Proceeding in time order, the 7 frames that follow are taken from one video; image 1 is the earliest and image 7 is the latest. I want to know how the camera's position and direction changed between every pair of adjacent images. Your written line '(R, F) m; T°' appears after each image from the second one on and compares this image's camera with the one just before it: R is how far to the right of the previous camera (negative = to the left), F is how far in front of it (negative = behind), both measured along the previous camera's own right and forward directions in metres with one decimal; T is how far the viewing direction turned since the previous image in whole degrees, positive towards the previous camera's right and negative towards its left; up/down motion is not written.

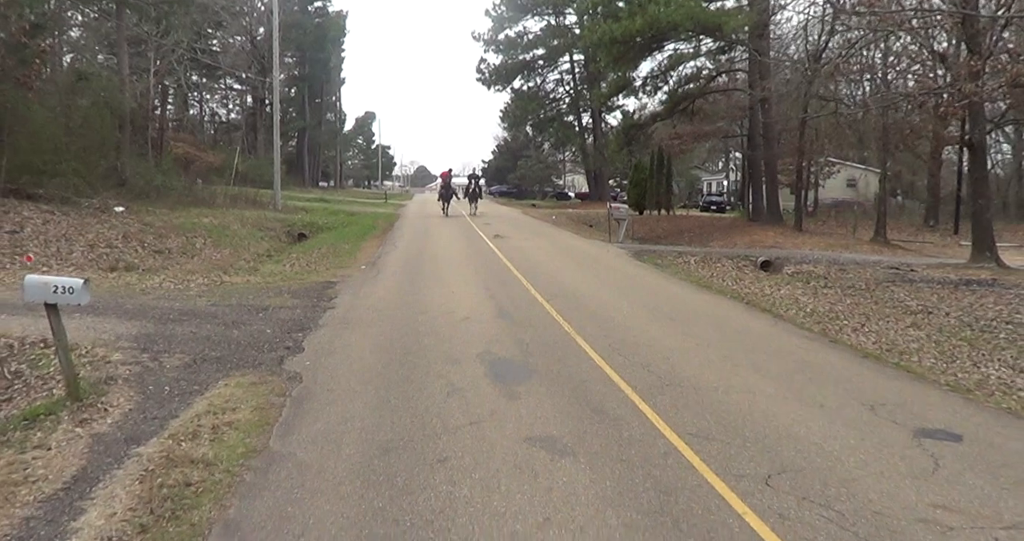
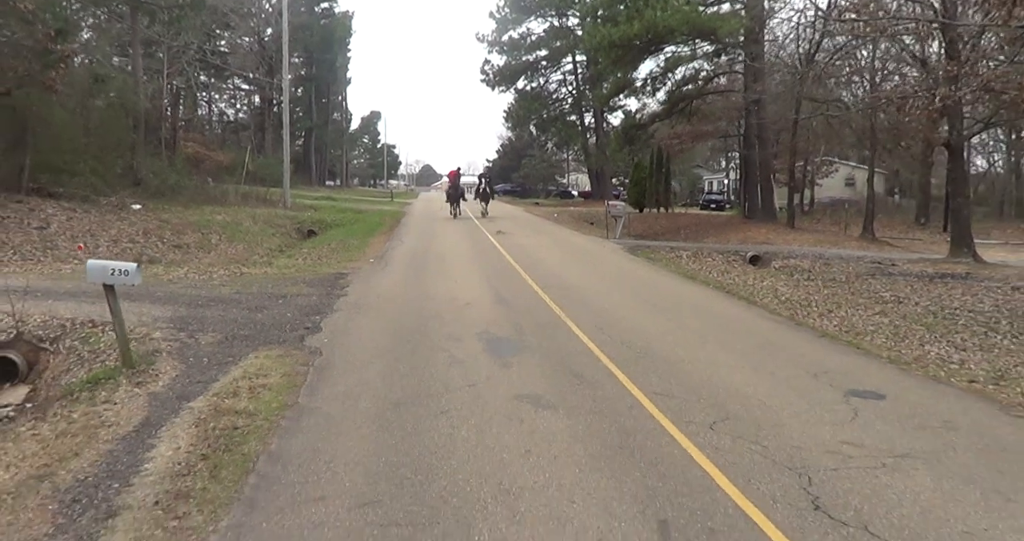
(+0.1, -0.9) m; 0°
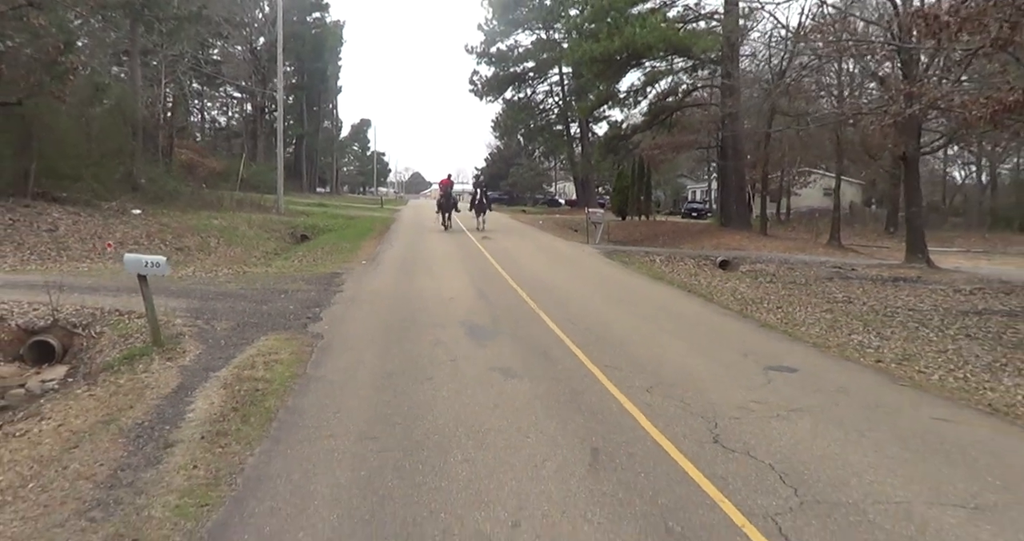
(+0.2, -1.2) m; +1°
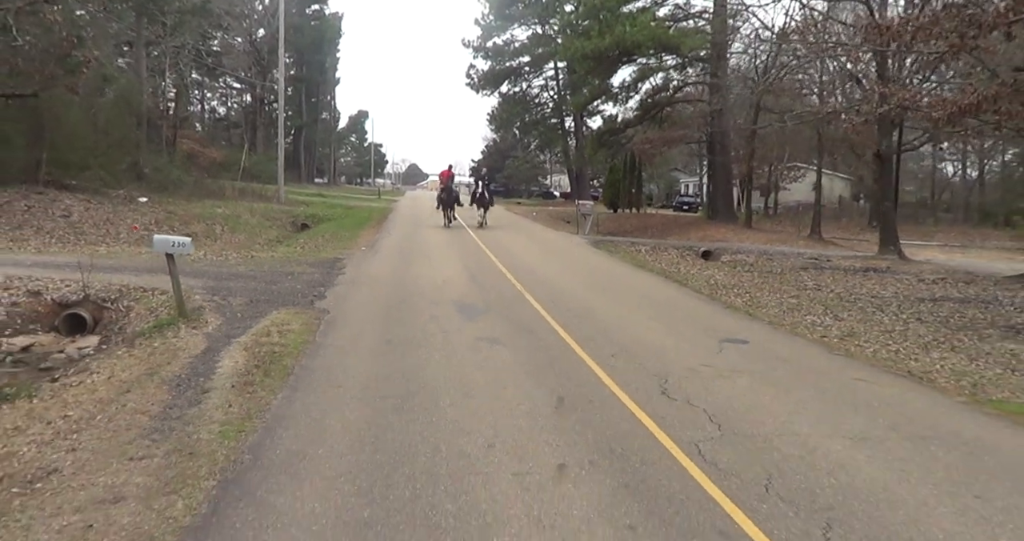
(+0.2, -1.0) m; 0°
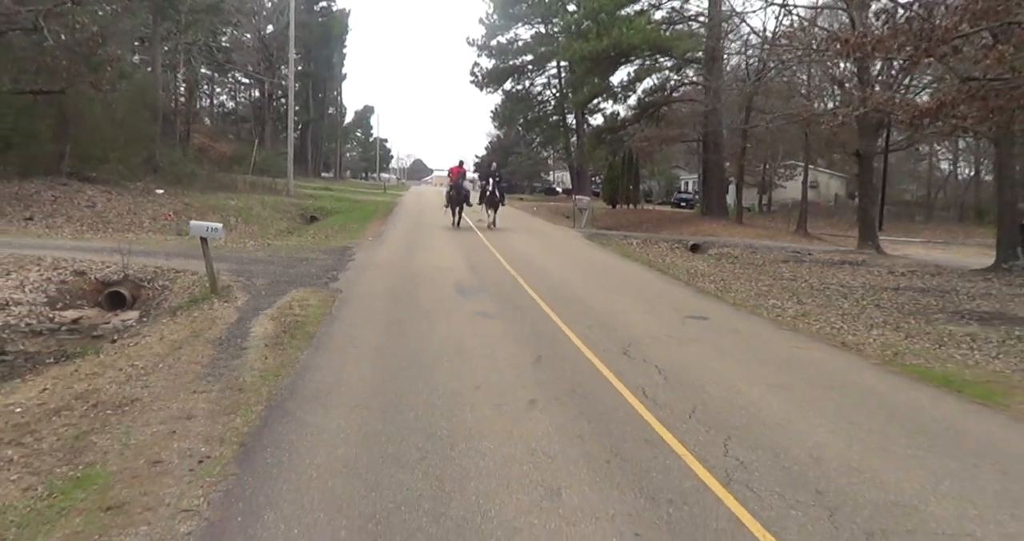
(+0.2, -1.2) m; 0°
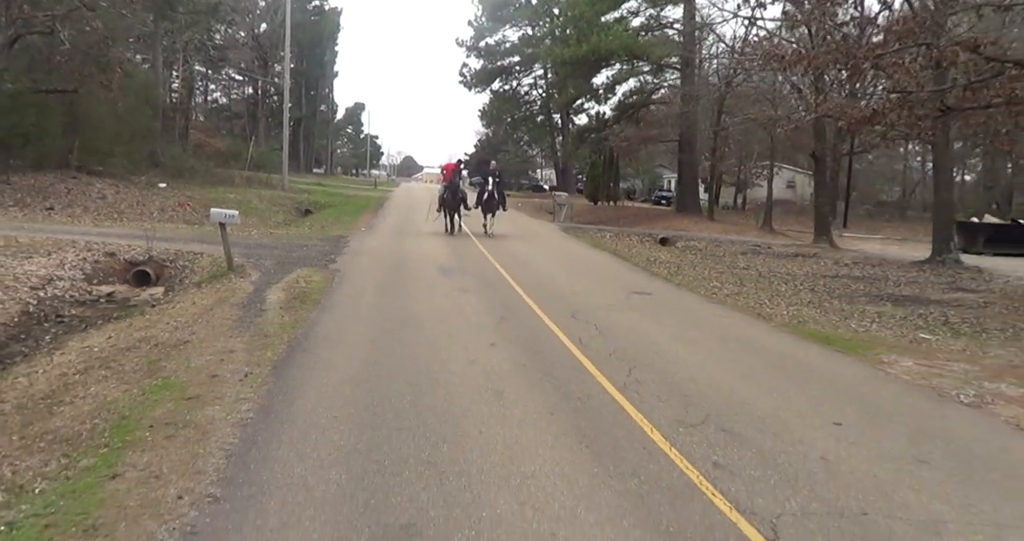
(+0.3, -1.8) m; +1°
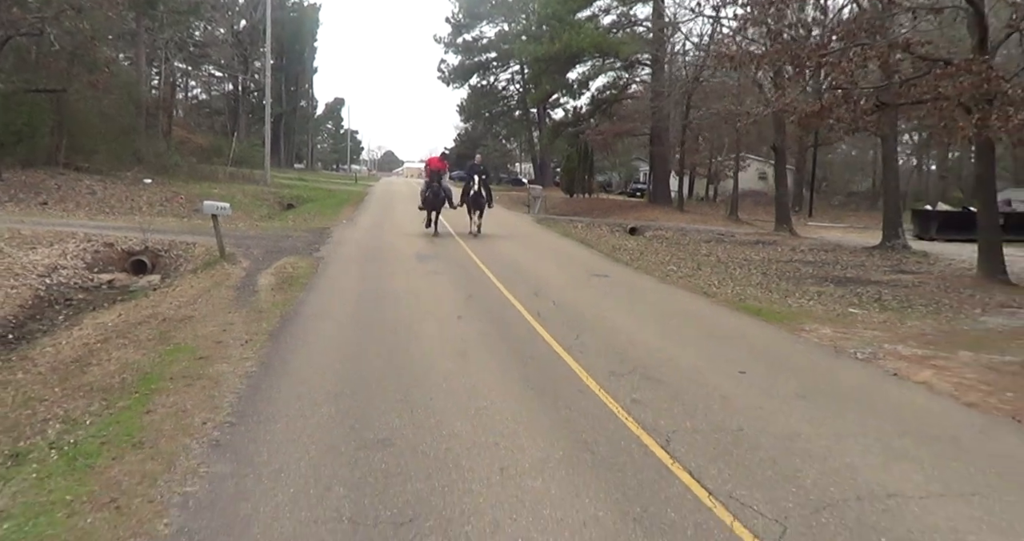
(+0.3, -1.1) m; +2°
